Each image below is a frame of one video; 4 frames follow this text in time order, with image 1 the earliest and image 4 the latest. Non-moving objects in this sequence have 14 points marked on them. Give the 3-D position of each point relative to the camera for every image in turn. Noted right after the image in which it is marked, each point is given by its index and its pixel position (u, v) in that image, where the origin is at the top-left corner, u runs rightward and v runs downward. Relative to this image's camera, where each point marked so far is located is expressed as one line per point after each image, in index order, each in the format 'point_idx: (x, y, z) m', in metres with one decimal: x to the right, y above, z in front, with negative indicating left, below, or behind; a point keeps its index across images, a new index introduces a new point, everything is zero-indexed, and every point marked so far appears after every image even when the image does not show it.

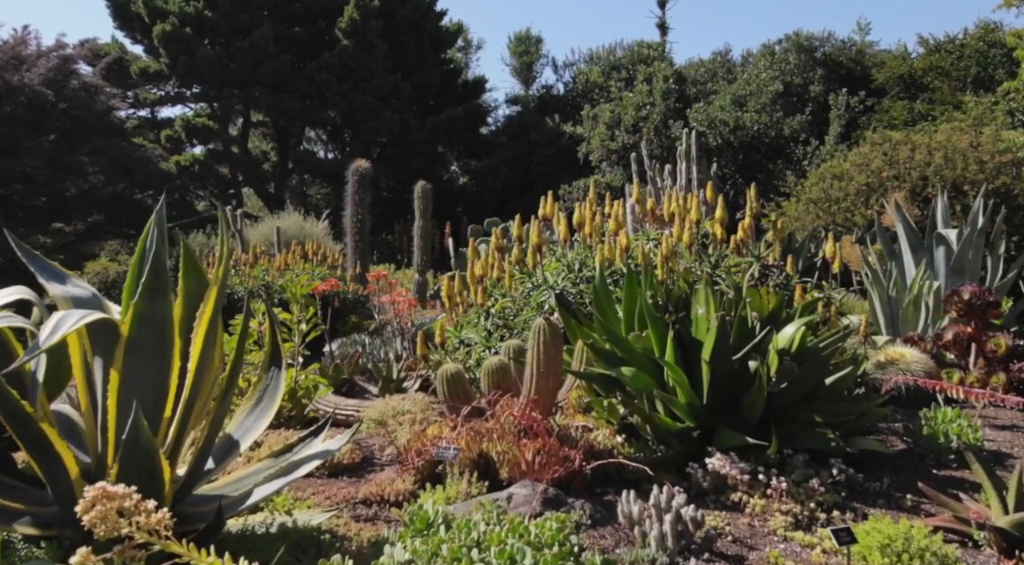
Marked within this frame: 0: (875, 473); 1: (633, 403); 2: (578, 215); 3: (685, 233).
0: (+1.7, -0.9, +4.3) m
1: (+0.5, -0.5, +4.2) m
2: (+0.4, +0.4, +6.1) m
3: (+1.0, +0.3, +5.6) m
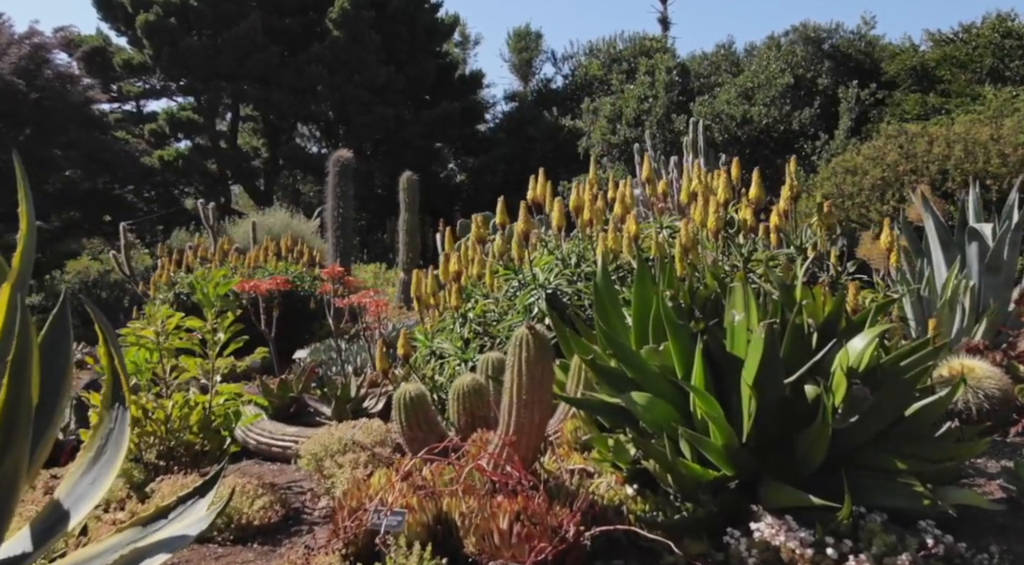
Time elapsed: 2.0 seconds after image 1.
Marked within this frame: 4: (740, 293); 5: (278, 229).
0: (+1.6, -0.9, +3.2) m
1: (+0.4, -0.5, +3.0) m
2: (+0.3, +0.4, +5.0) m
3: (+0.9, +0.3, +4.4) m
4: (+0.8, 0.0, +3.4) m
5: (-4.7, +1.1, +18.8) m
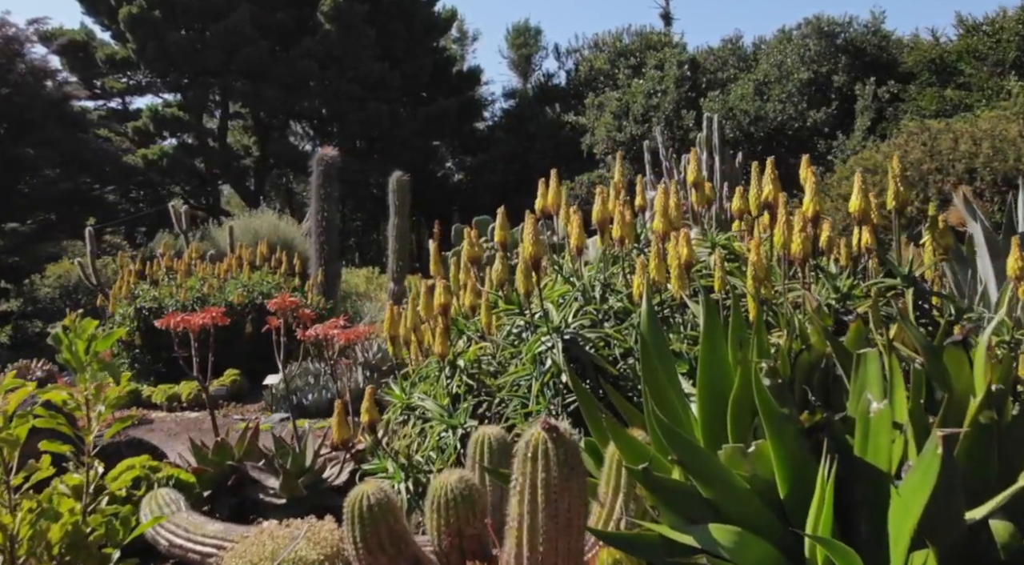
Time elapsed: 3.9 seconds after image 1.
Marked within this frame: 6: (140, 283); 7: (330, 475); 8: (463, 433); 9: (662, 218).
0: (+1.6, -1.0, +1.9) m
1: (+0.5, -0.7, +1.8) m
2: (+0.3, +0.3, +3.7) m
3: (+0.9, +0.2, +3.2) m
4: (+0.9, -0.2, +2.2) m
5: (-4.7, +0.9, +17.6) m
6: (-4.4, 0.0, +10.9) m
7: (-0.8, -0.8, +4.0) m
8: (-0.2, -0.6, +3.5) m
9: (+0.6, +0.2, +3.5) m
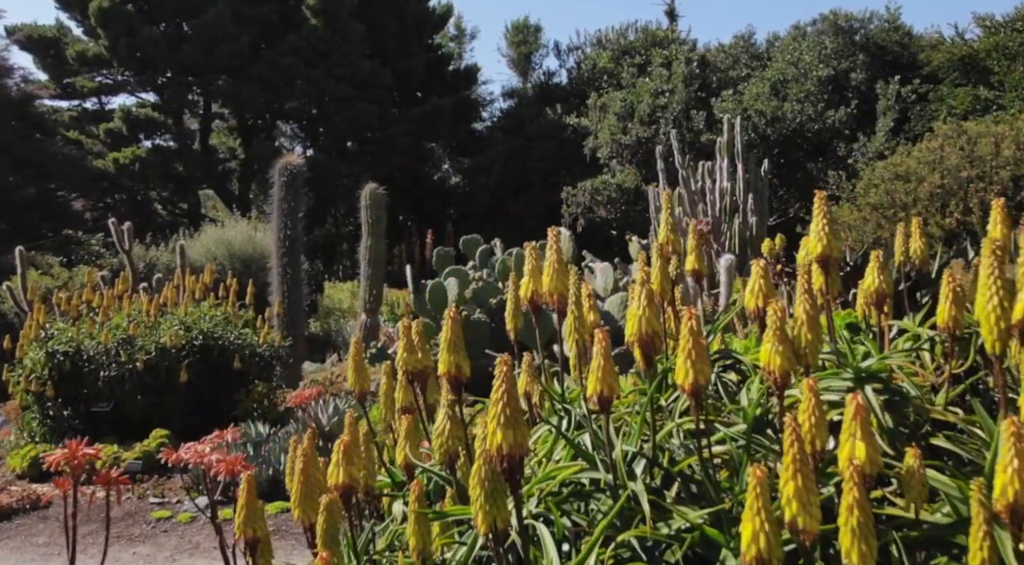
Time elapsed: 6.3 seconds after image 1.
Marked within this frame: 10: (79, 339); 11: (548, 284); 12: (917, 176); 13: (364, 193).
0: (+1.5, -1.4, +0.1) m
1: (+0.4, -1.0, 0.0) m
2: (+0.3, -0.1, +1.9) m
3: (+0.9, -0.2, +1.4) m
4: (+0.8, -0.5, +0.4) m
5: (-4.7, +0.6, +15.7) m
6: (-4.4, -0.4, +9.1) m
7: (-0.9, -1.2, +2.2) m
8: (-0.3, -0.9, +1.7) m
9: (+0.5, -0.1, +1.7) m
10: (-4.0, -0.5, +8.6) m
11: (+0.1, 0.0, +2.2) m
12: (+4.9, +1.2, +10.5) m
13: (-1.7, +1.1, +11.0) m
